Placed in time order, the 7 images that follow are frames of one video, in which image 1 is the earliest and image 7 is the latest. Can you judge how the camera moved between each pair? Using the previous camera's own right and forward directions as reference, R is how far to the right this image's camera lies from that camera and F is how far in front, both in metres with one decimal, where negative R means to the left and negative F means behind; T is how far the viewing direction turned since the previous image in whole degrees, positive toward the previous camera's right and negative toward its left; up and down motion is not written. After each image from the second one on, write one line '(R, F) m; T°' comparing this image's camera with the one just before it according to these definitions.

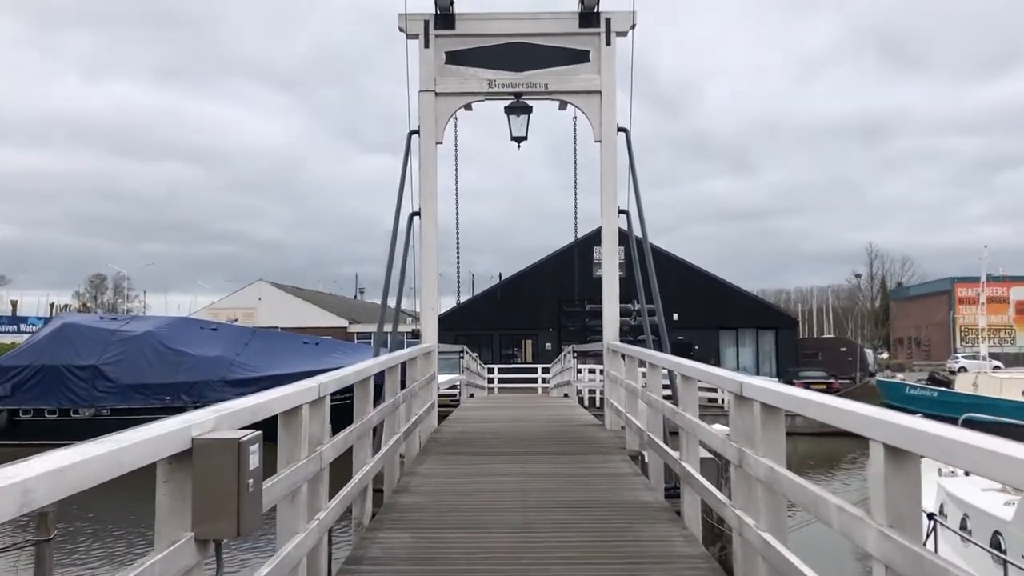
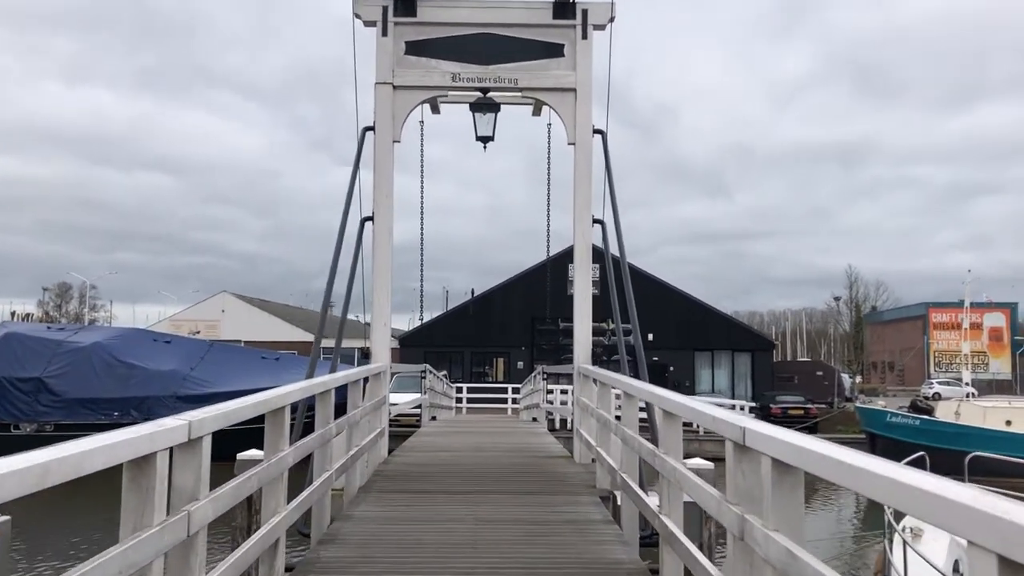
(+0.1, +0.8) m; +2°
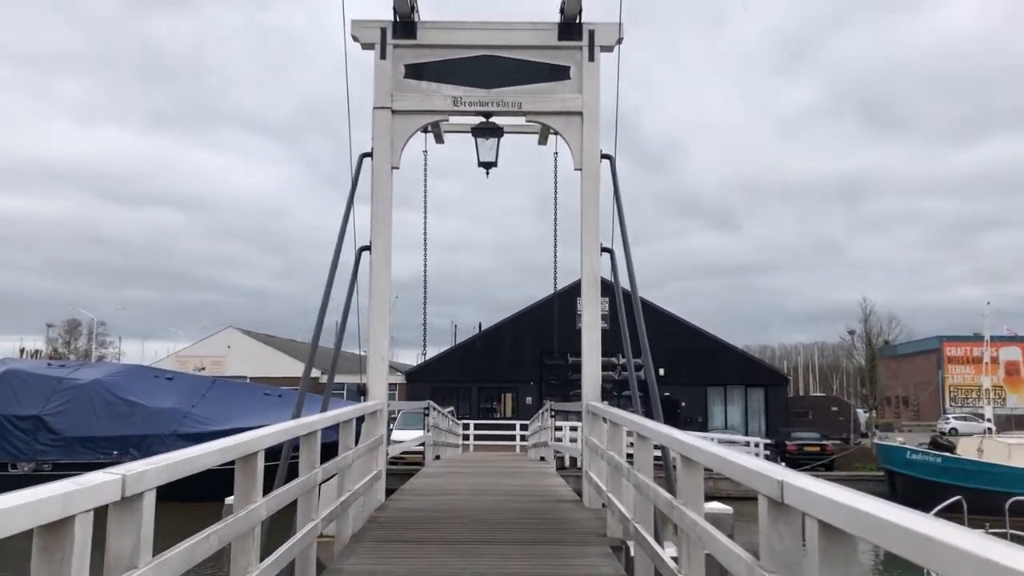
(0.0, +0.4) m; -1°
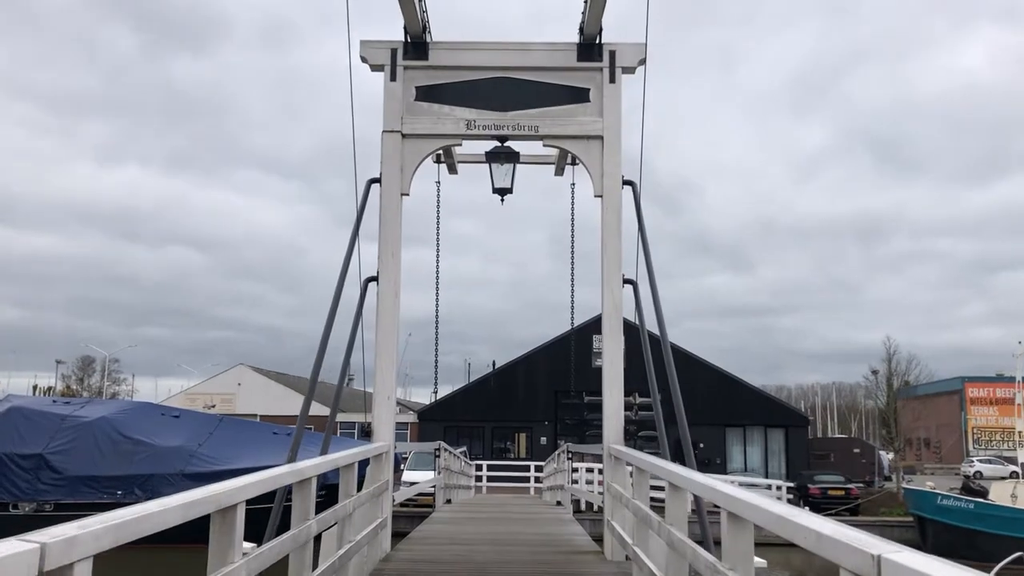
(0.0, +0.4) m; -1°
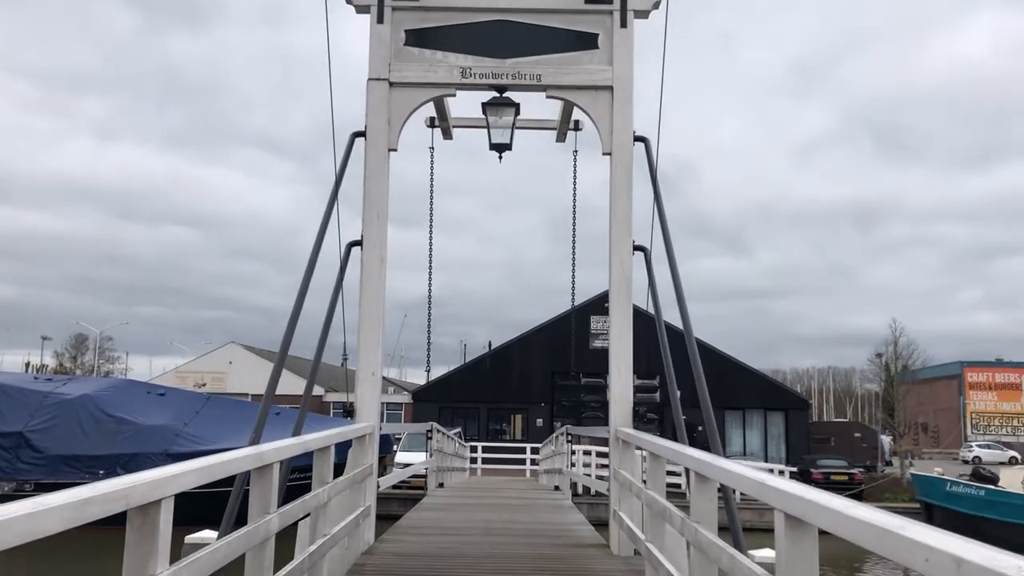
(0.0, +0.6) m; 0°
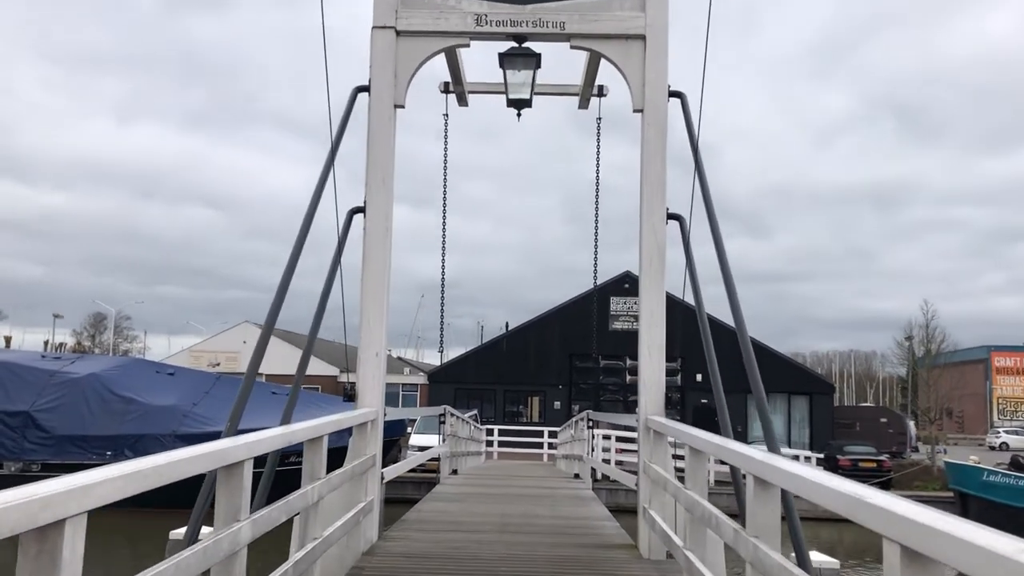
(0.0, +0.6) m; -1°
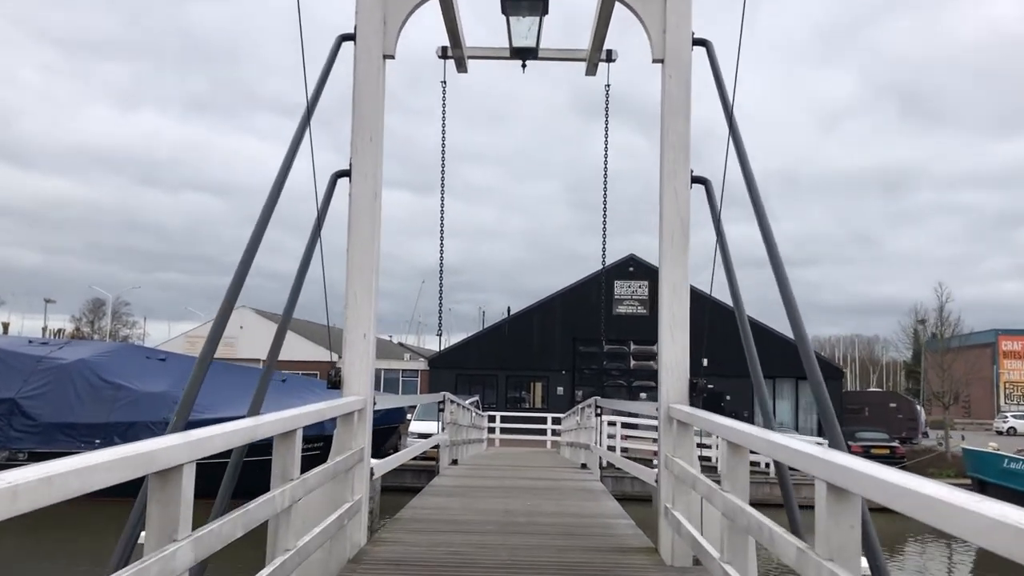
(0.0, +0.6) m; 0°
